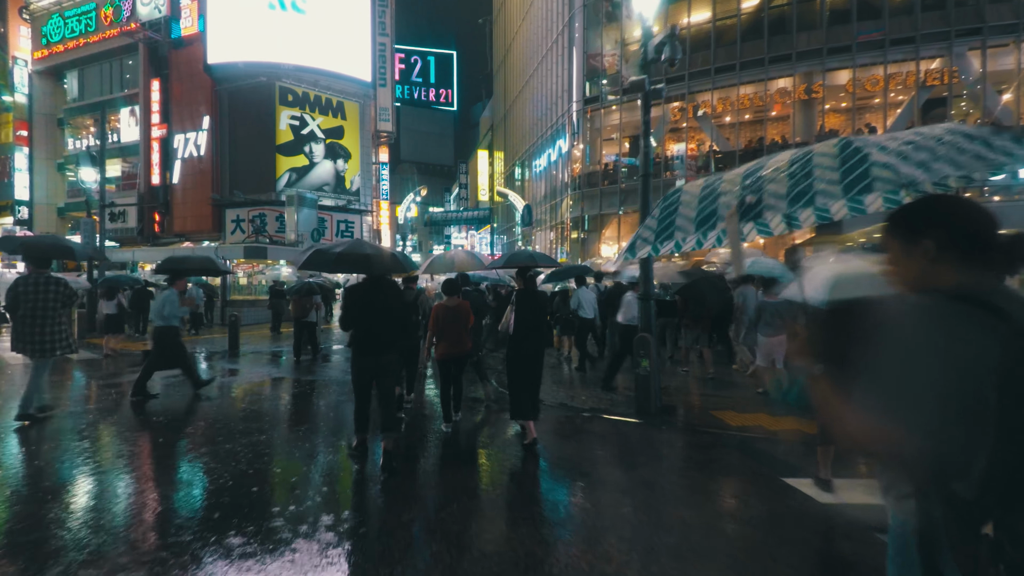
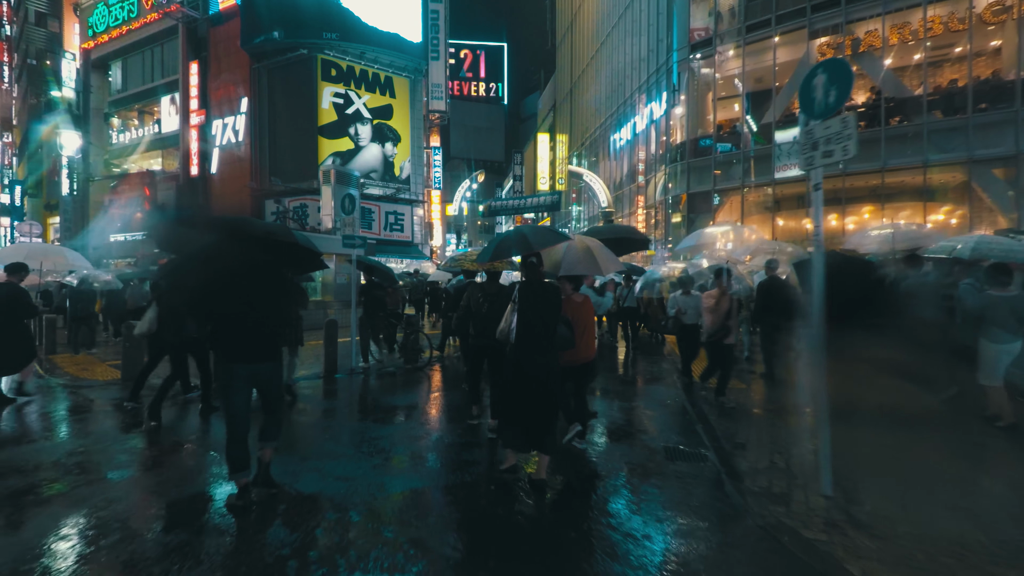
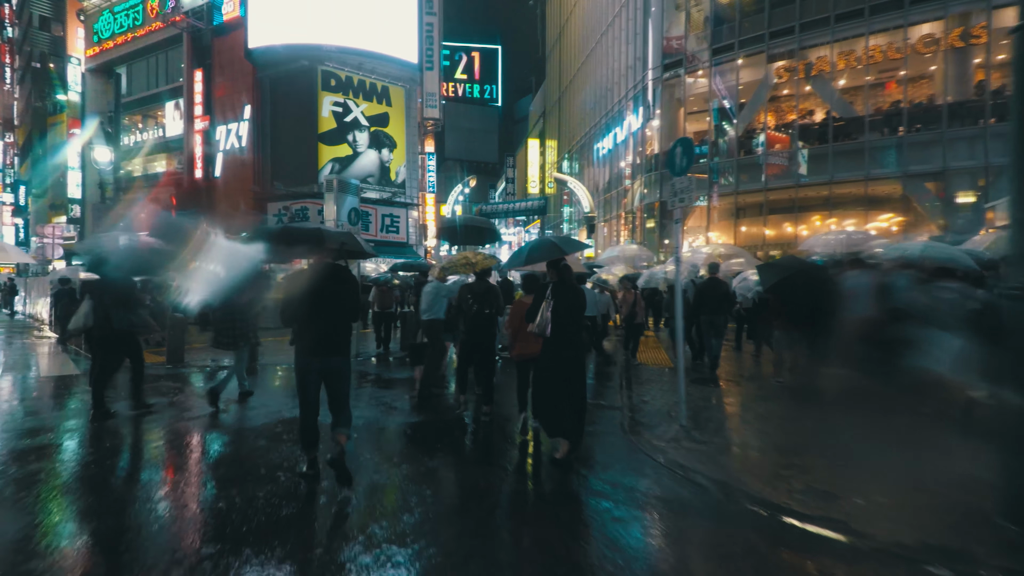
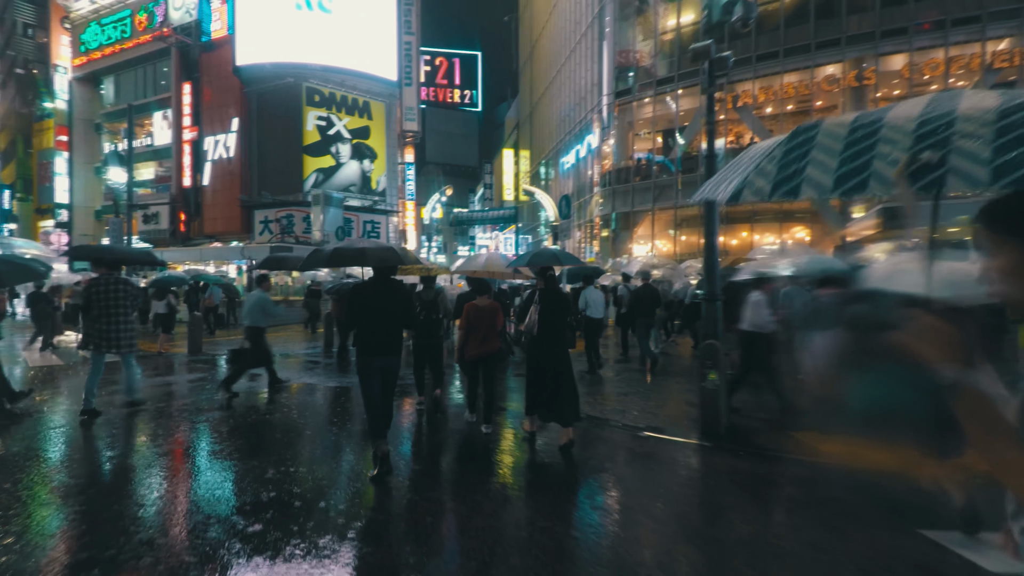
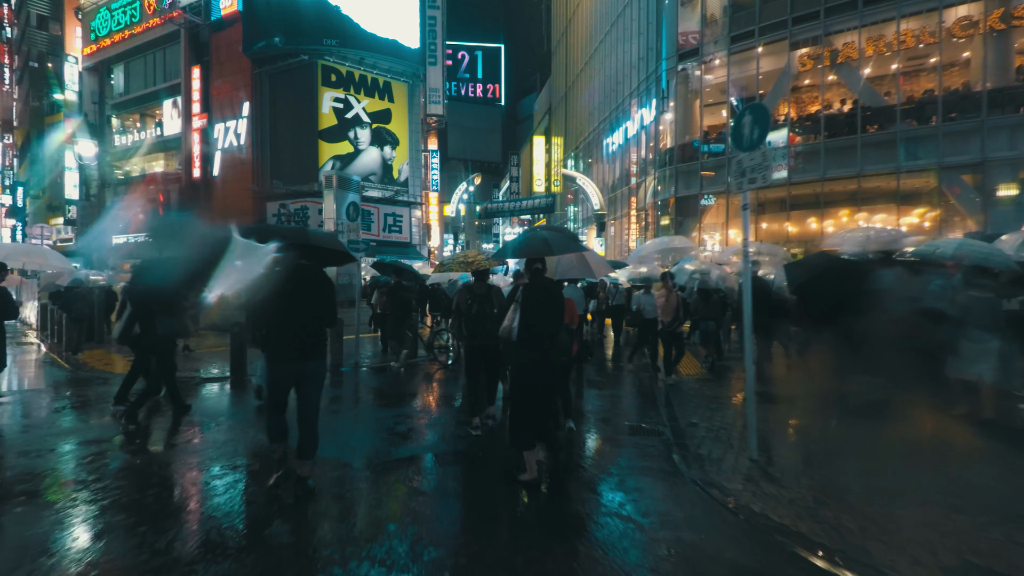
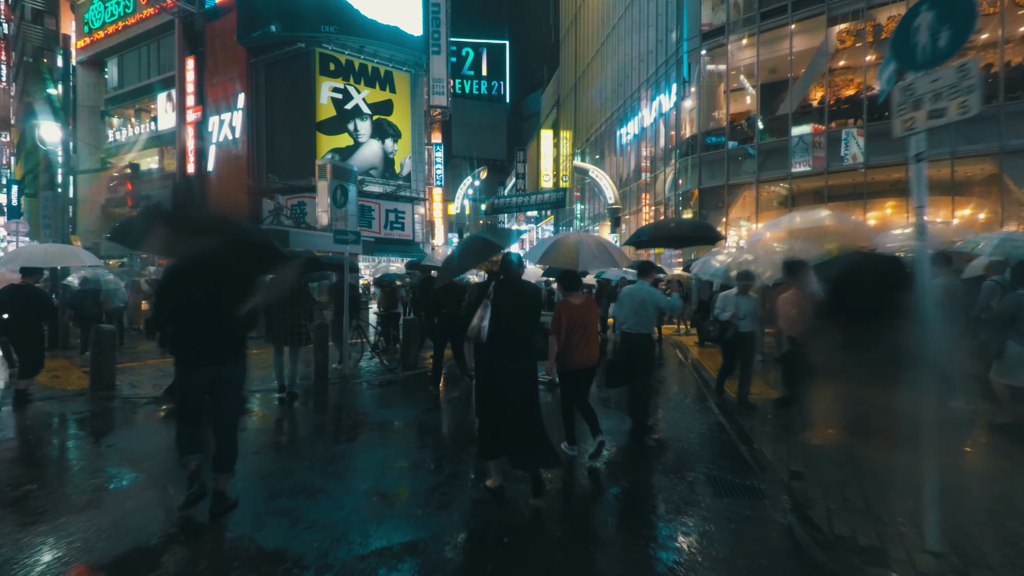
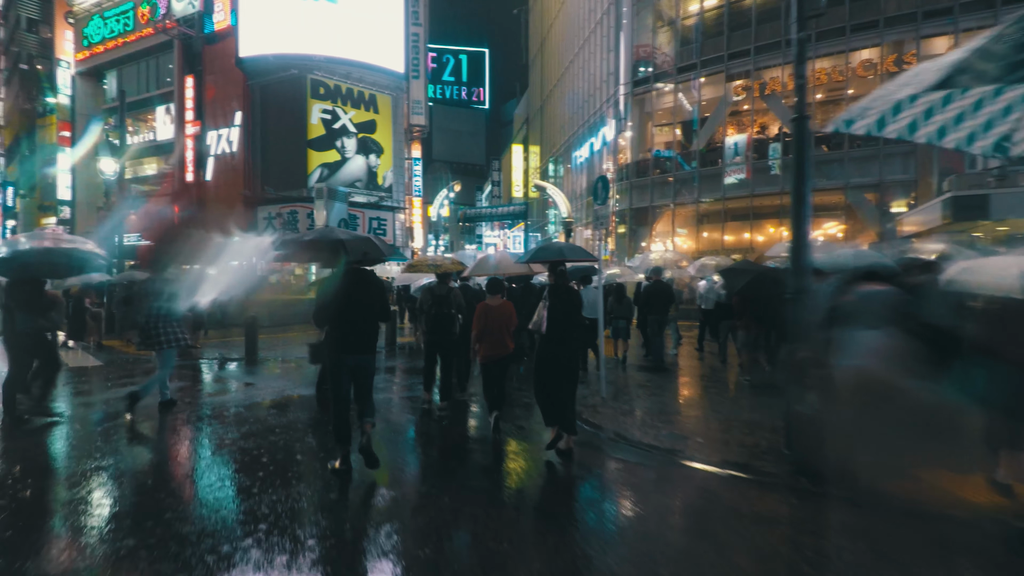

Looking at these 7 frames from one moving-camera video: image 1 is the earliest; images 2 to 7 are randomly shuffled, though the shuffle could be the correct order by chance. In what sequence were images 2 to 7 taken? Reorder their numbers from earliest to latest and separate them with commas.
4, 7, 3, 5, 2, 6
